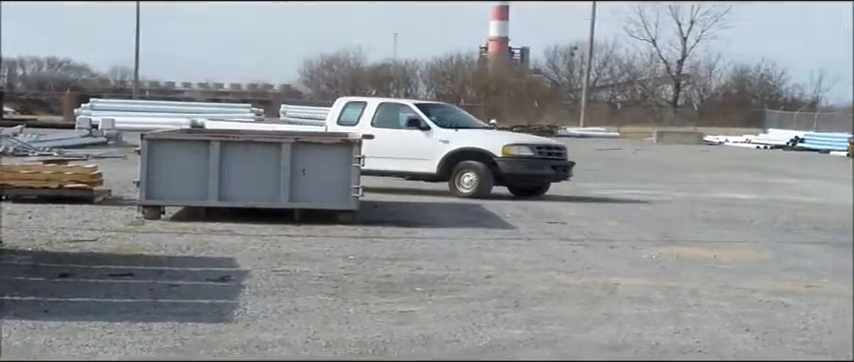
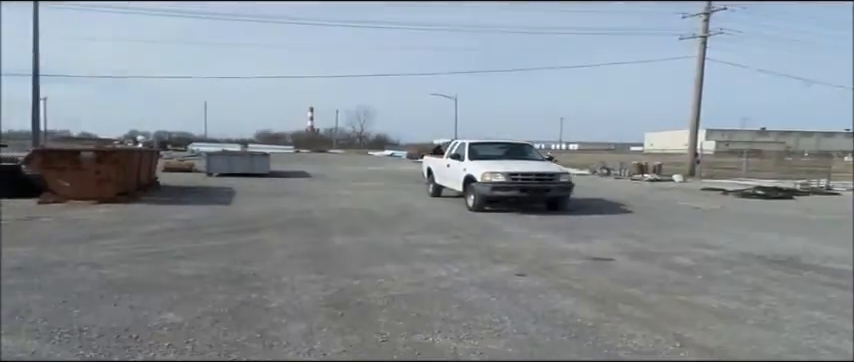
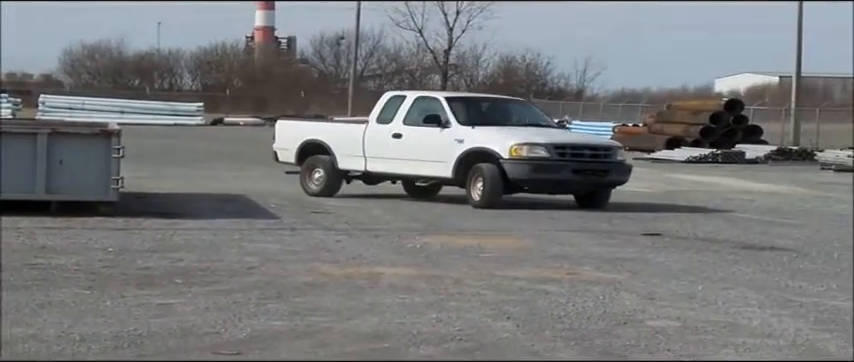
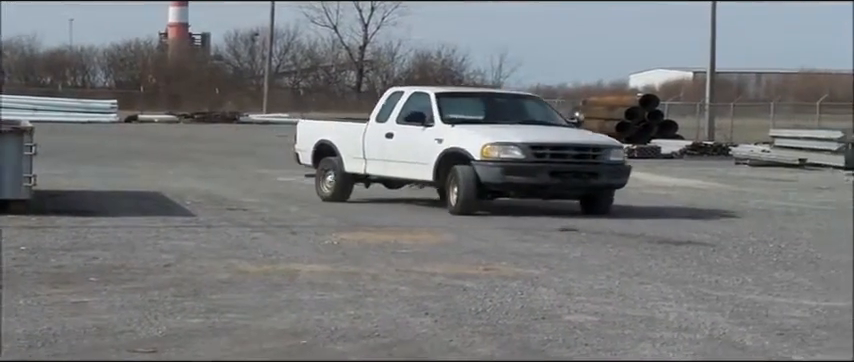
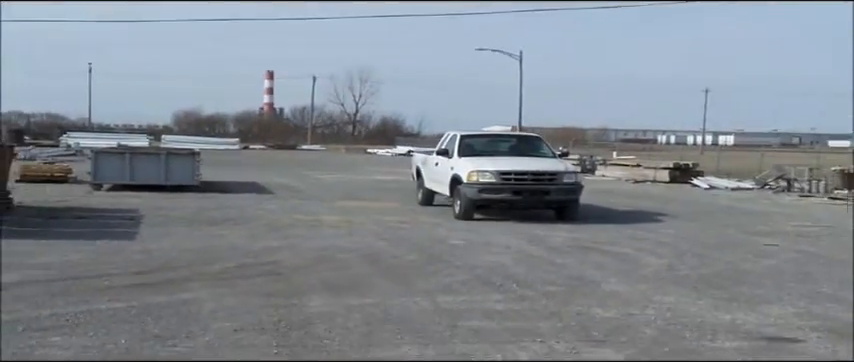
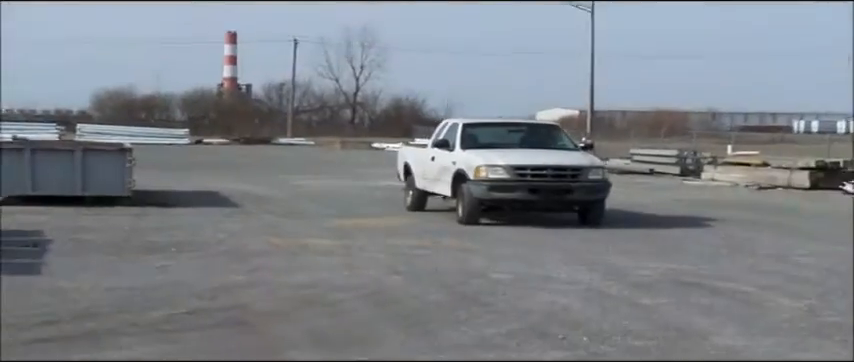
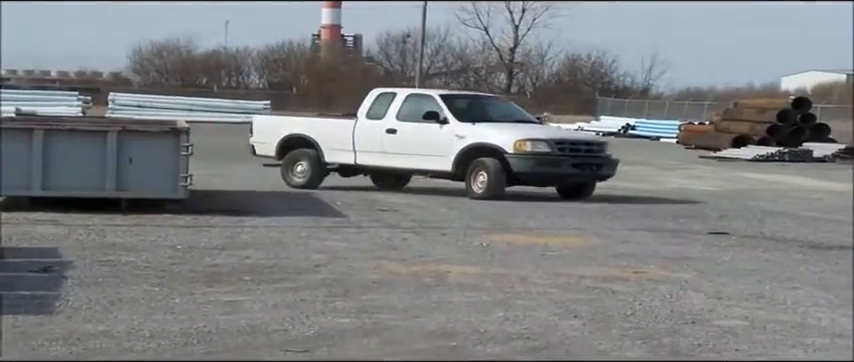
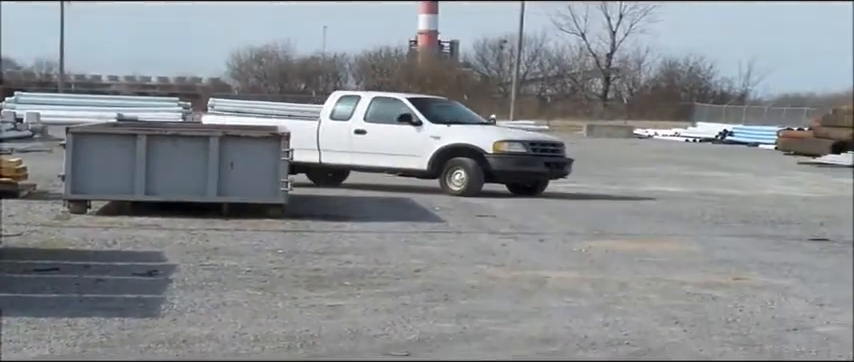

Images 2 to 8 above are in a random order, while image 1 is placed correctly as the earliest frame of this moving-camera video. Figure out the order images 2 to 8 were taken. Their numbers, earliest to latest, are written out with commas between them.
8, 7, 3, 4, 6, 5, 2
